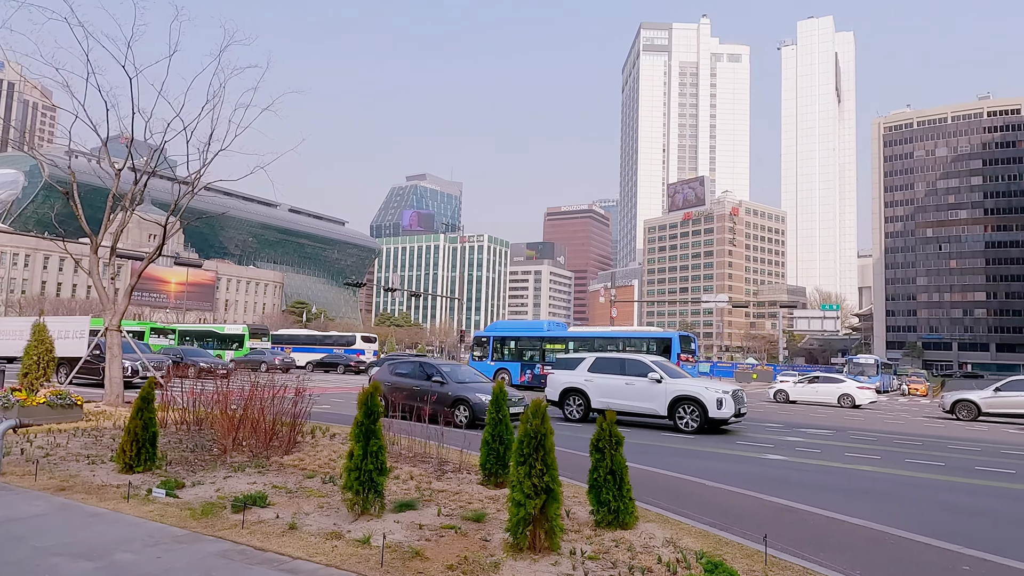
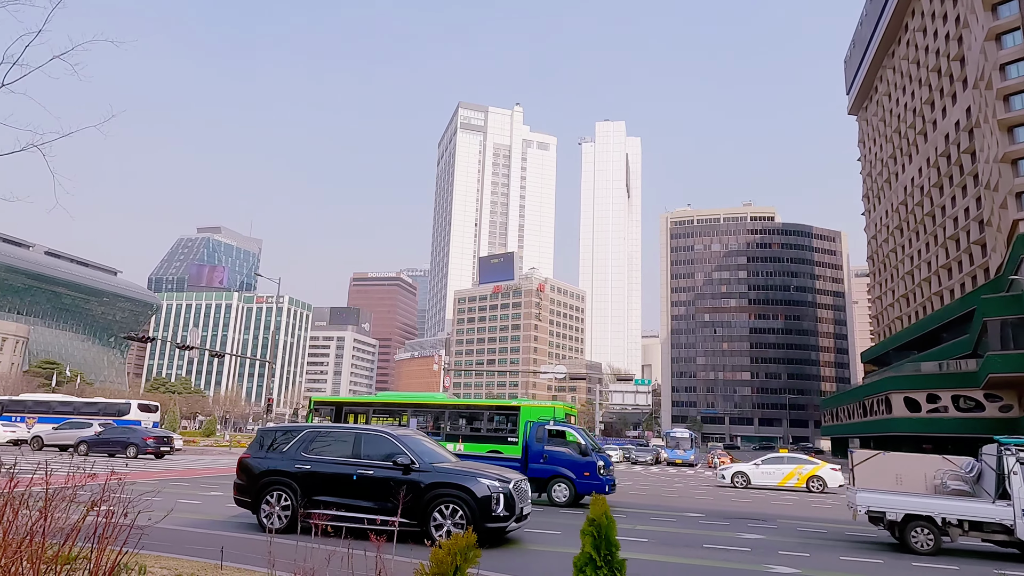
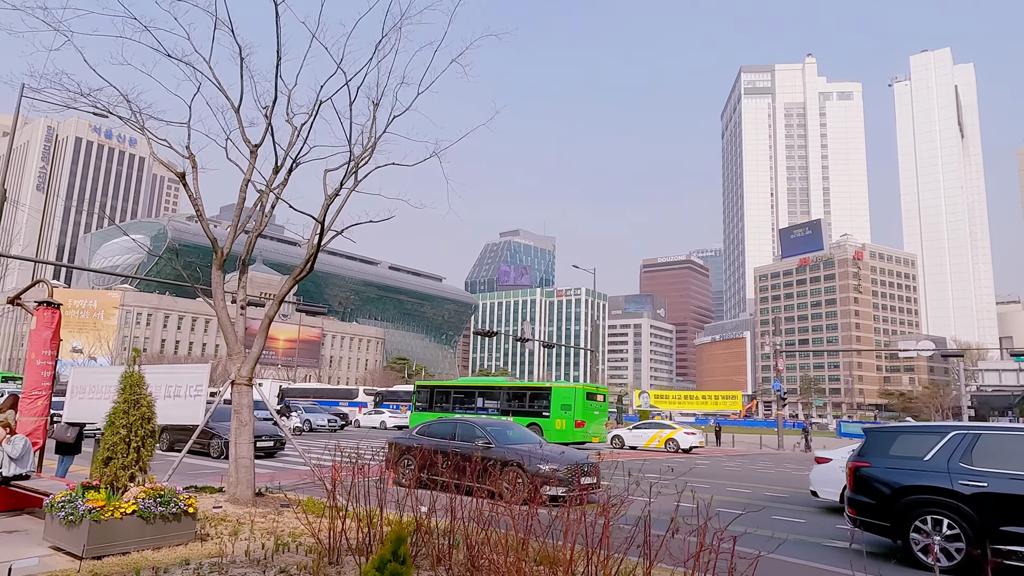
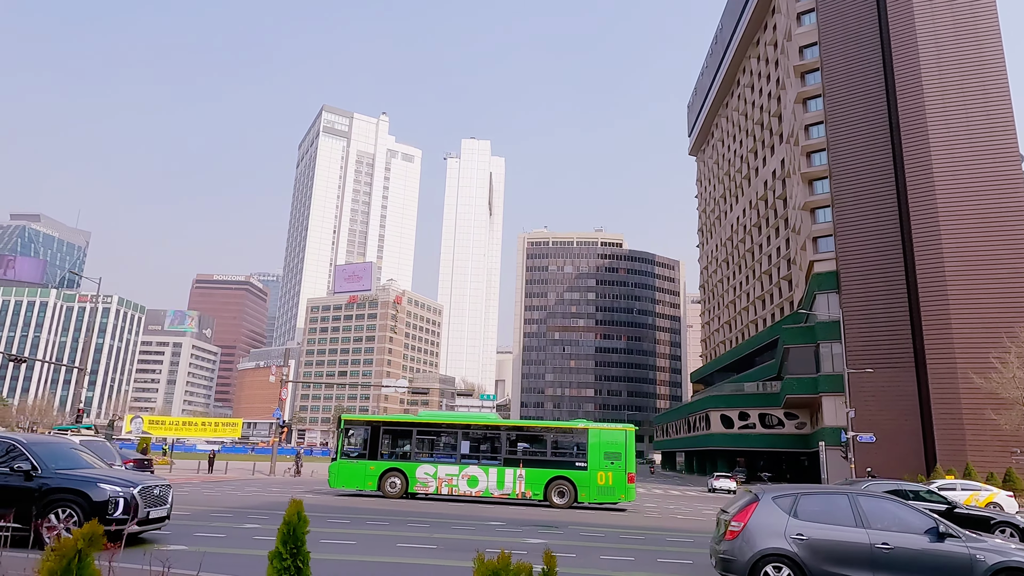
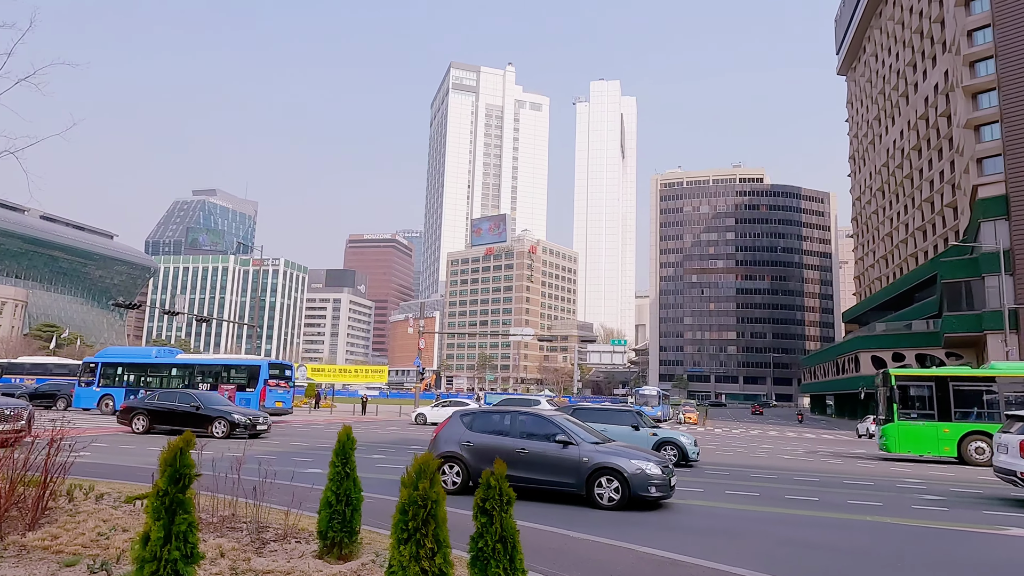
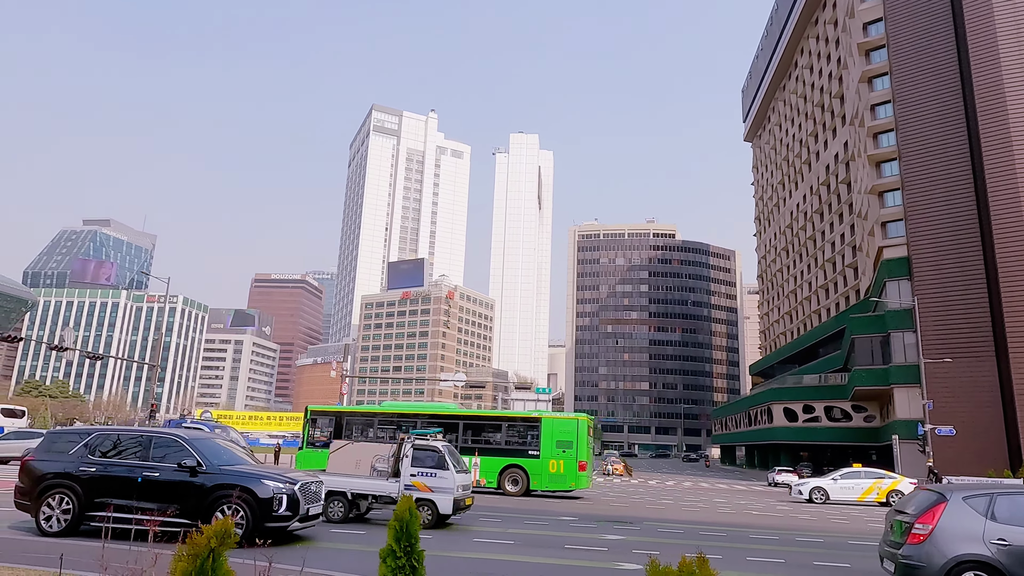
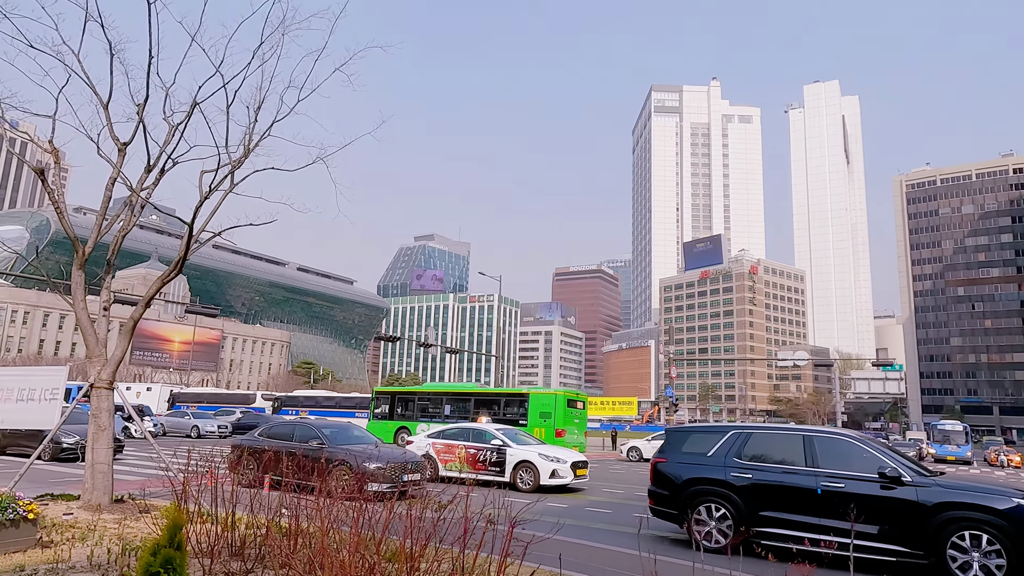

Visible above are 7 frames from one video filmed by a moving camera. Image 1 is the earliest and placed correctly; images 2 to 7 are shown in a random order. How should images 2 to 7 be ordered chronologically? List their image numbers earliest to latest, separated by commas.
5, 4, 6, 2, 7, 3
